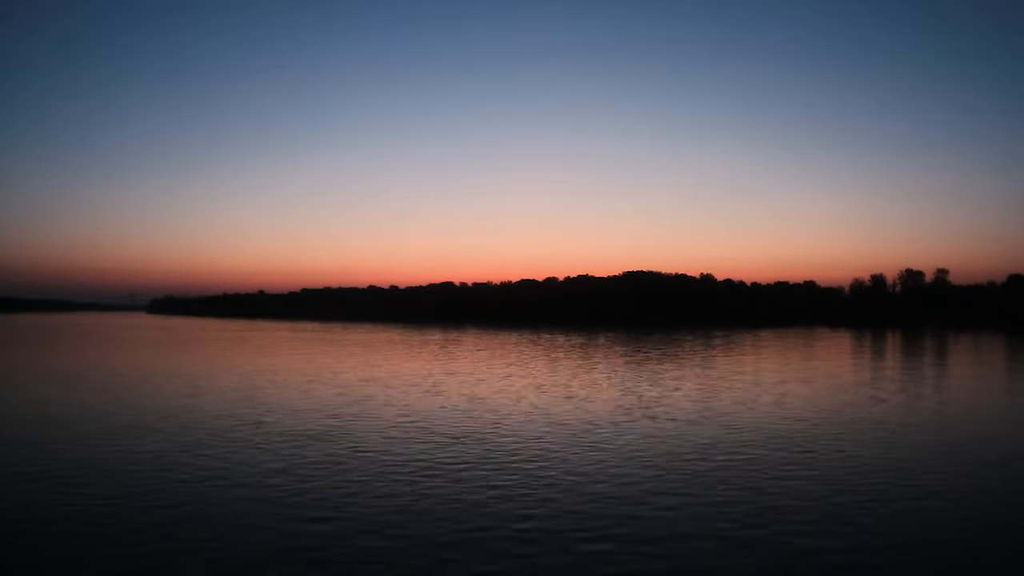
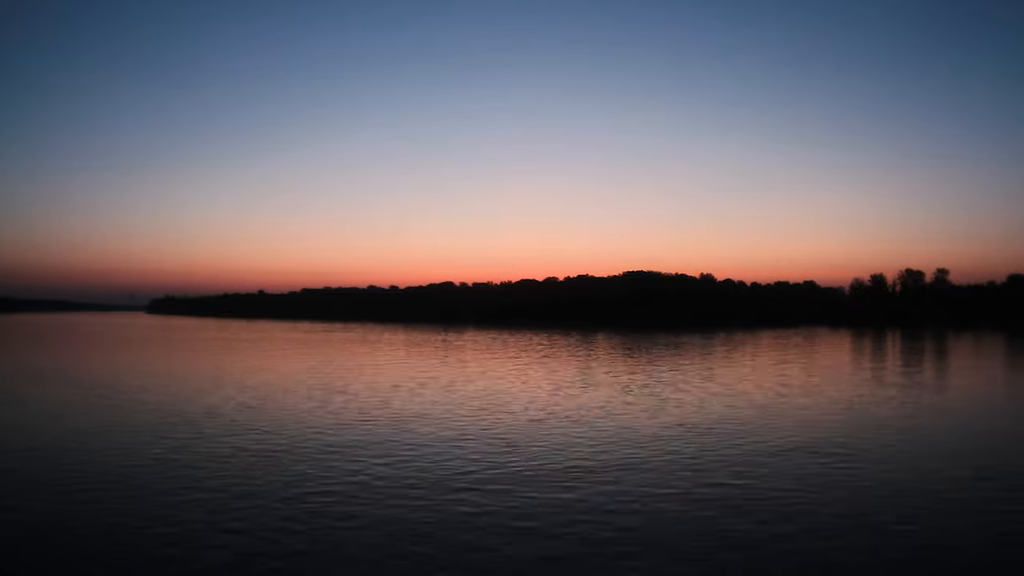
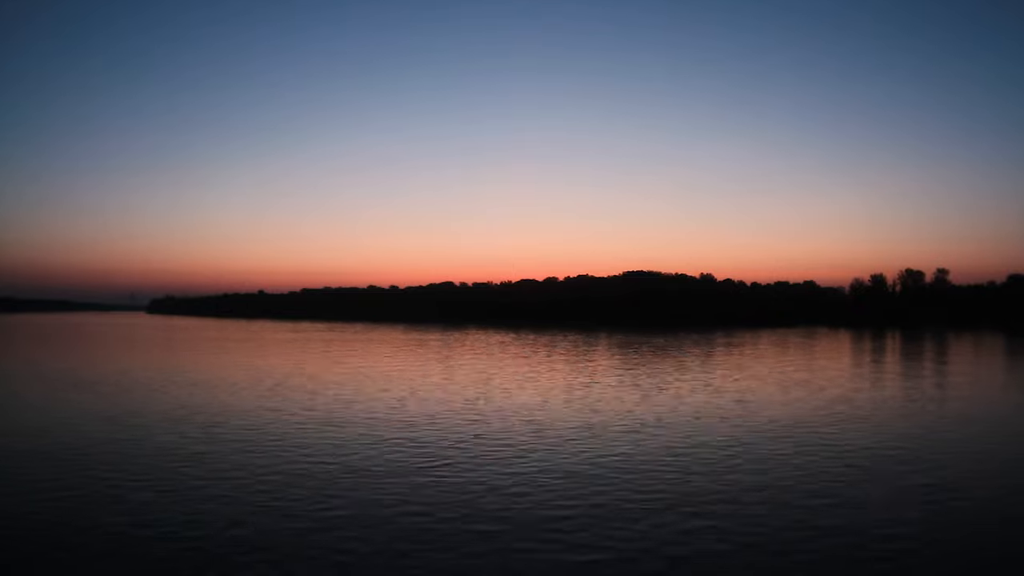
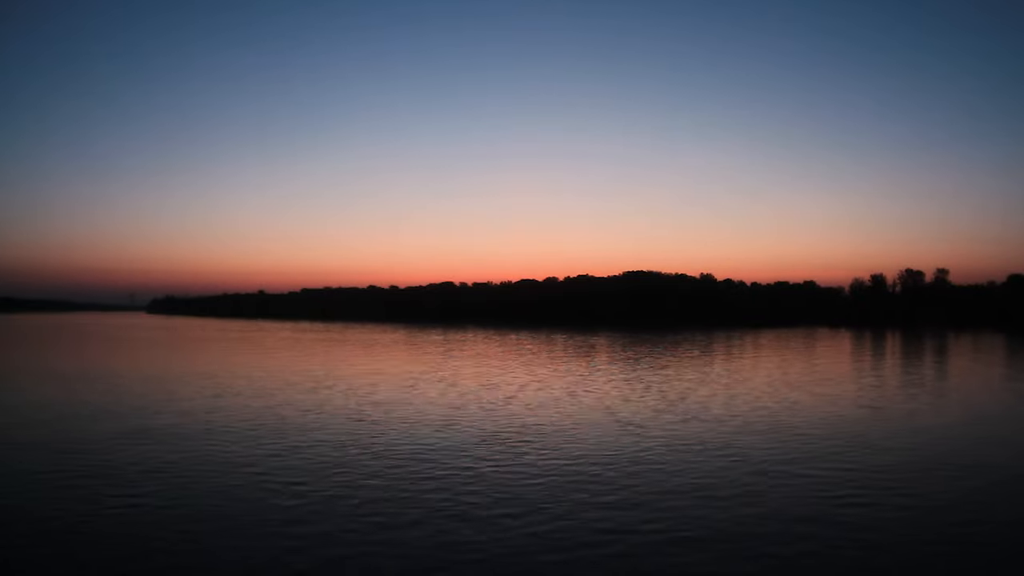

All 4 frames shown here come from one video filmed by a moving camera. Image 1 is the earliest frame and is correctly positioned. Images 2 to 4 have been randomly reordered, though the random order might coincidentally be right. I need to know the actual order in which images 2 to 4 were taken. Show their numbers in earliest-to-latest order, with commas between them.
4, 3, 2
